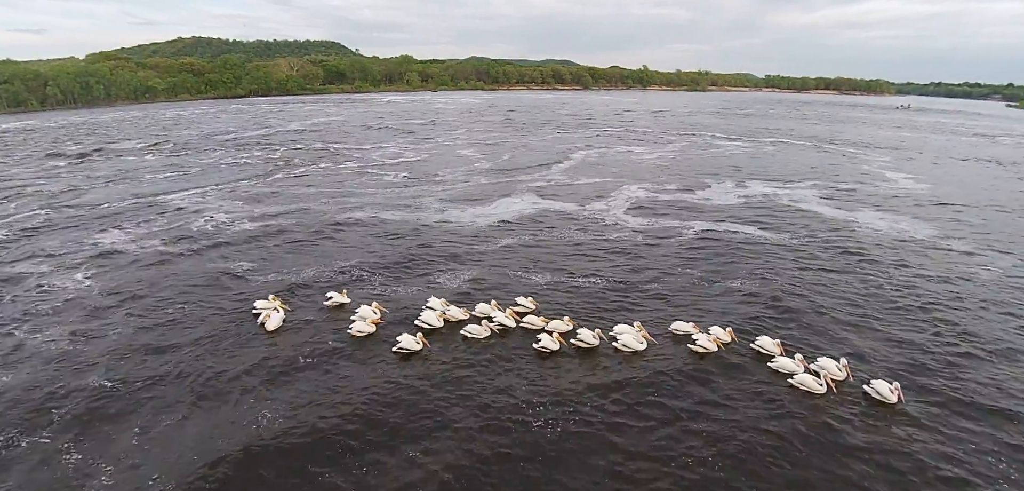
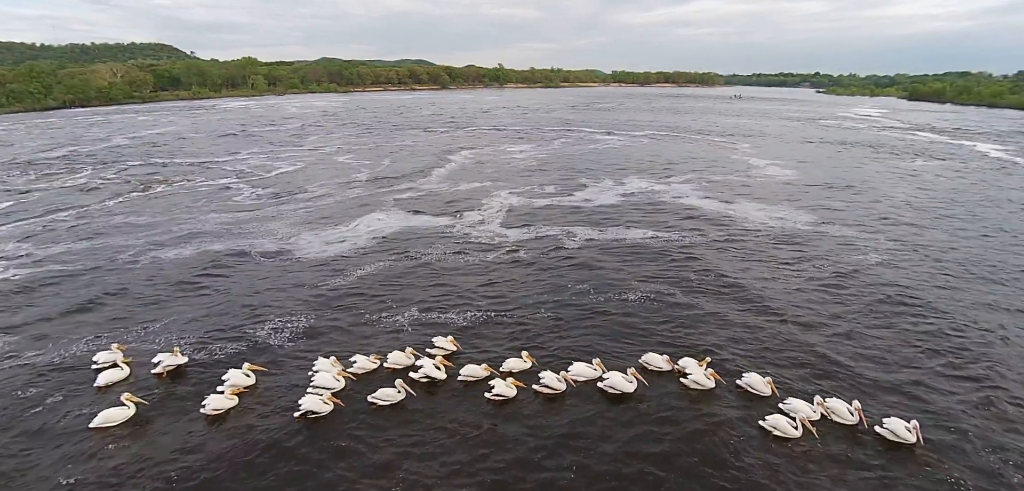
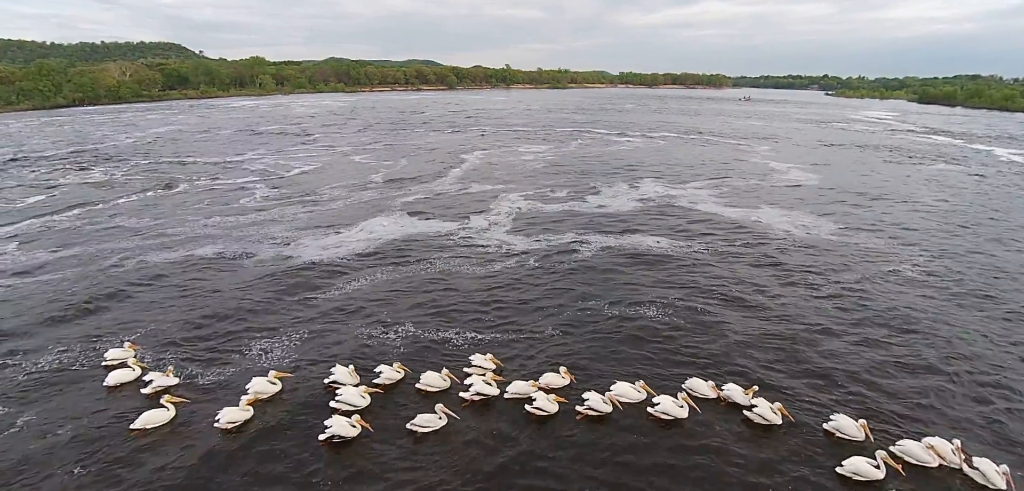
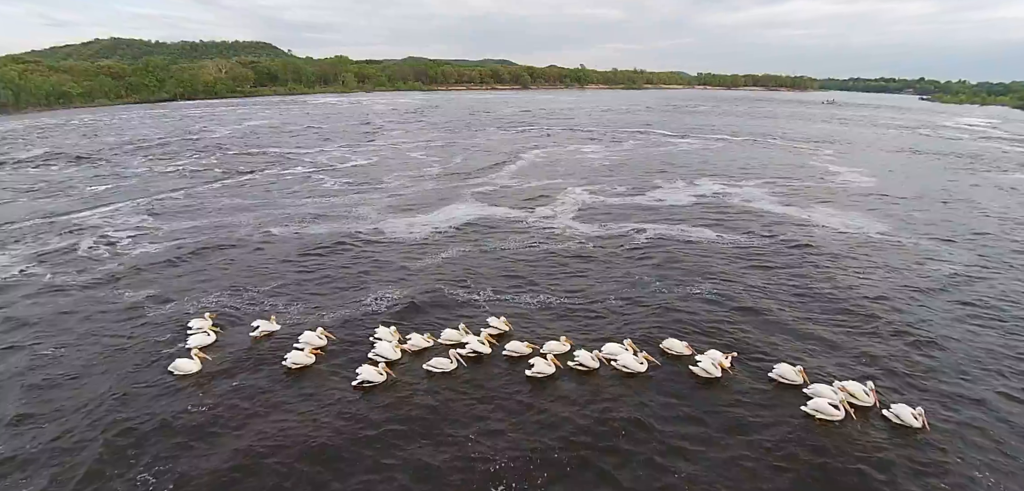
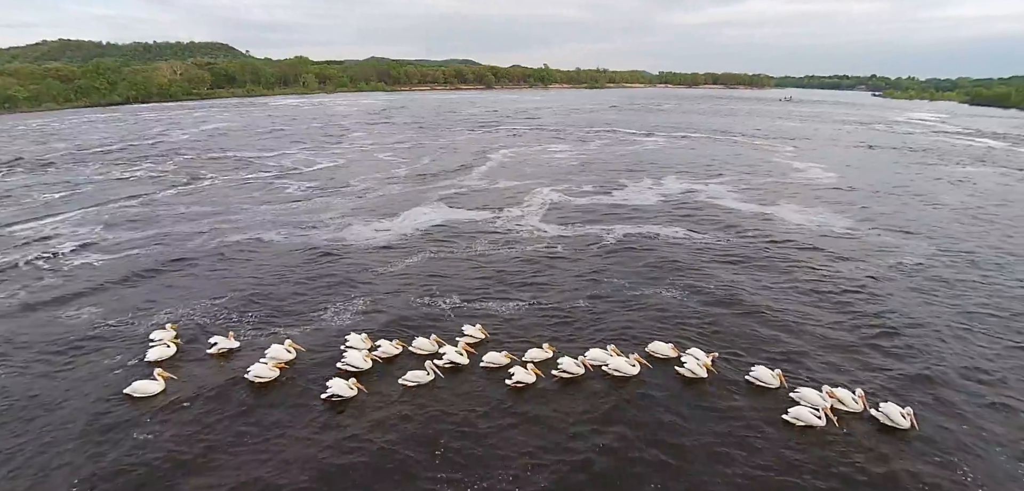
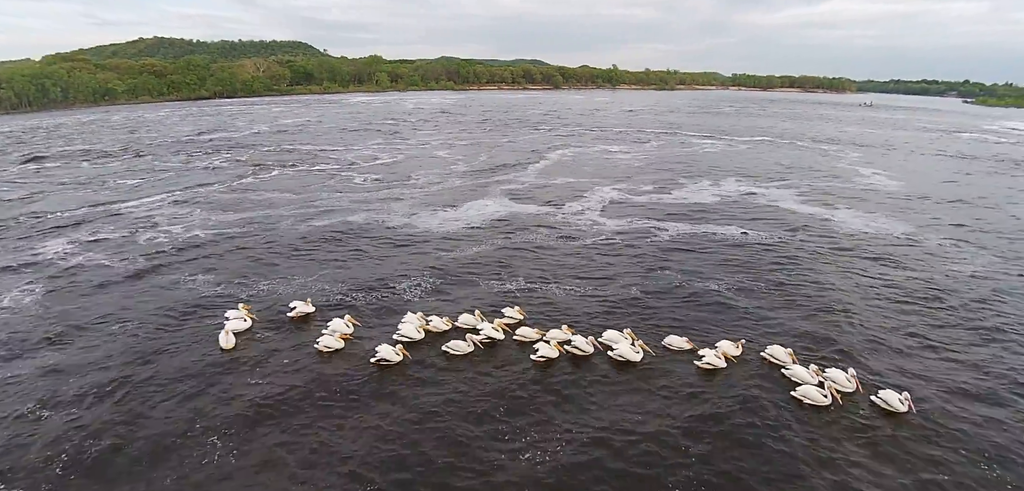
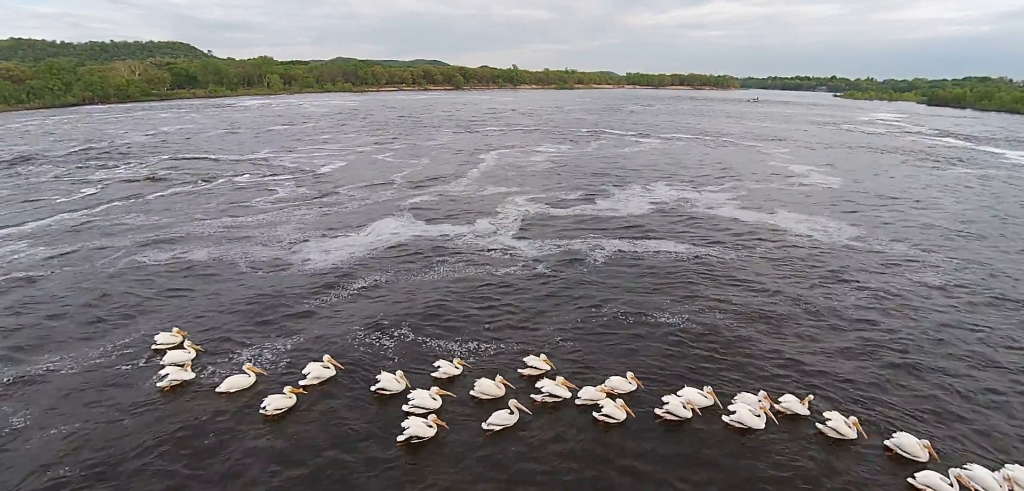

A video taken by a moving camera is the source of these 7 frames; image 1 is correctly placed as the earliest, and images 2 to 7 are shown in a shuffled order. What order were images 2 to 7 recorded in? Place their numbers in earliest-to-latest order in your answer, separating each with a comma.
6, 4, 5, 2, 3, 7
